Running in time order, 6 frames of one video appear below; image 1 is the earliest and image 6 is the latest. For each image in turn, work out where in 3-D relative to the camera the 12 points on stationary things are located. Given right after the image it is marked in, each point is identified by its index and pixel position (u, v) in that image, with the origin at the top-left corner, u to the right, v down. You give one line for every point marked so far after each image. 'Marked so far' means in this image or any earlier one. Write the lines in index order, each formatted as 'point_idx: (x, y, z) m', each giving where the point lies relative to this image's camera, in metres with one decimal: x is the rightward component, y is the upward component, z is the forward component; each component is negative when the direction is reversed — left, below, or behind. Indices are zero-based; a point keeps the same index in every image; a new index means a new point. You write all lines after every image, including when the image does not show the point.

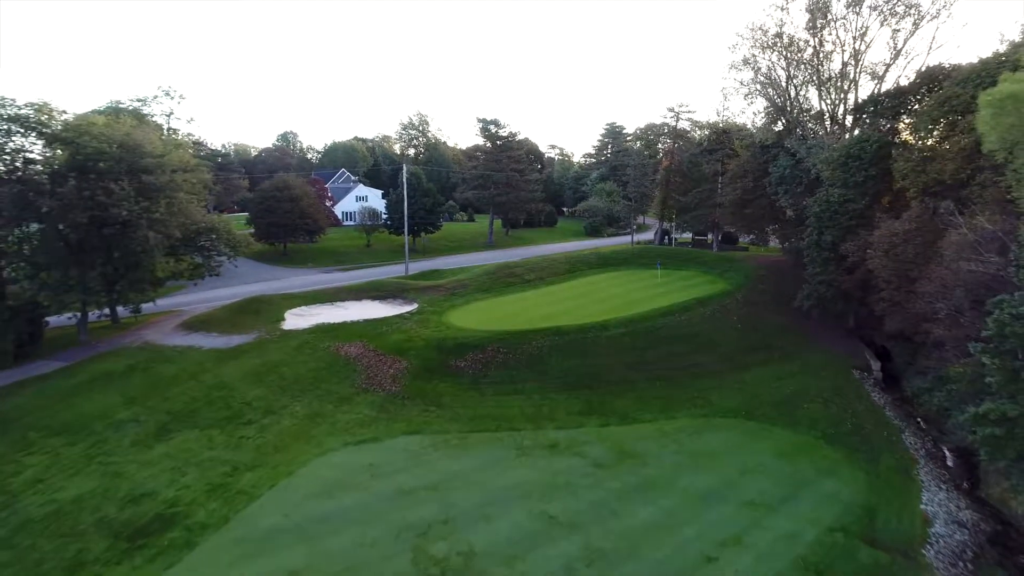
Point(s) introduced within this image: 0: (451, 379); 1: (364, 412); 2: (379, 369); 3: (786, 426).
0: (-1.6, -2.4, +19.7) m
1: (-3.5, -2.9, +17.4) m
2: (-3.5, -2.2, +19.6) m
3: (+7.0, -3.5, +18.9) m
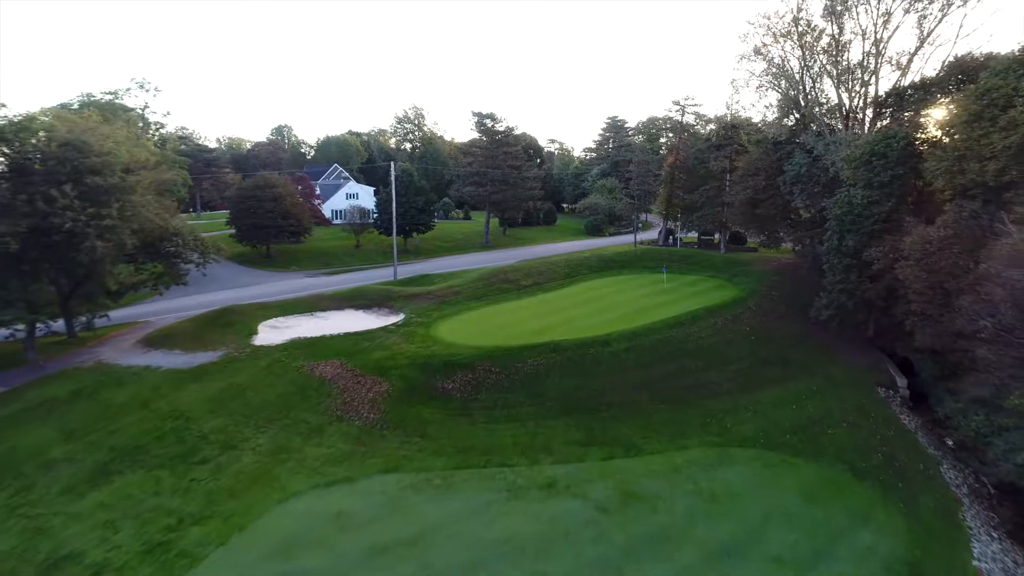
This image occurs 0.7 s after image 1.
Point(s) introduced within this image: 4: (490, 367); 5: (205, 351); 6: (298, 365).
0: (-1.8, -2.7, +17.7) m
1: (-3.6, -3.3, +15.4) m
2: (-3.7, -2.5, +17.6) m
3: (+6.8, -3.9, +17.0) m
4: (-0.6, -2.0, +18.9) m
5: (-8.1, -1.6, +19.5) m
6: (-5.4, -1.9, +18.7) m
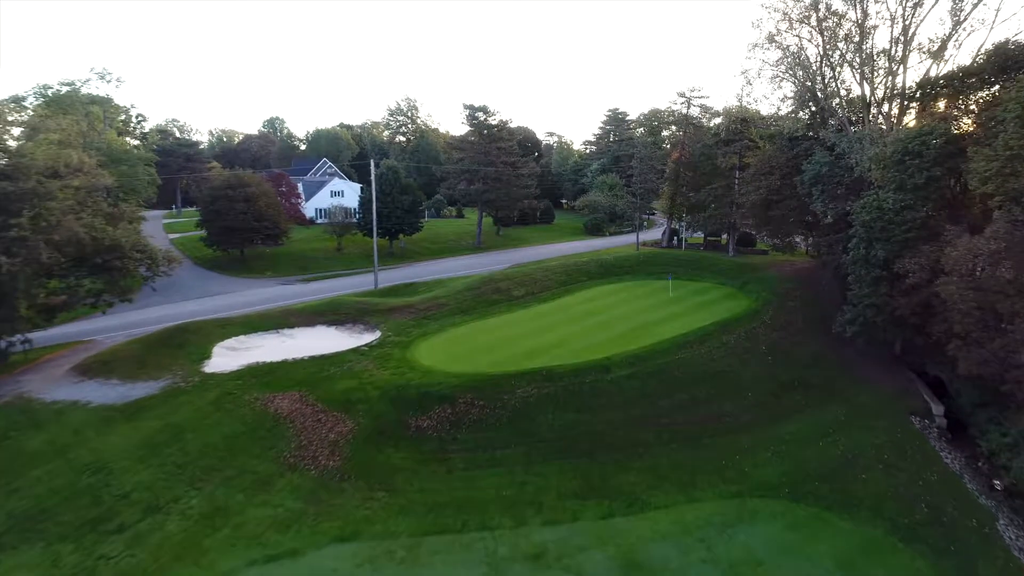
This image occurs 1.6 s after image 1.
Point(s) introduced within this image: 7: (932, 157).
0: (-2.1, -3.2, +15.3) m
1: (-4.0, -3.8, +13.0) m
2: (-4.0, -3.0, +15.2) m
3: (+6.5, -4.4, +14.5) m
4: (-0.9, -2.5, +16.4) m
5: (-8.4, -2.1, +17.0) m
6: (-5.7, -2.4, +16.3) m
7: (+11.2, +3.5, +19.8) m
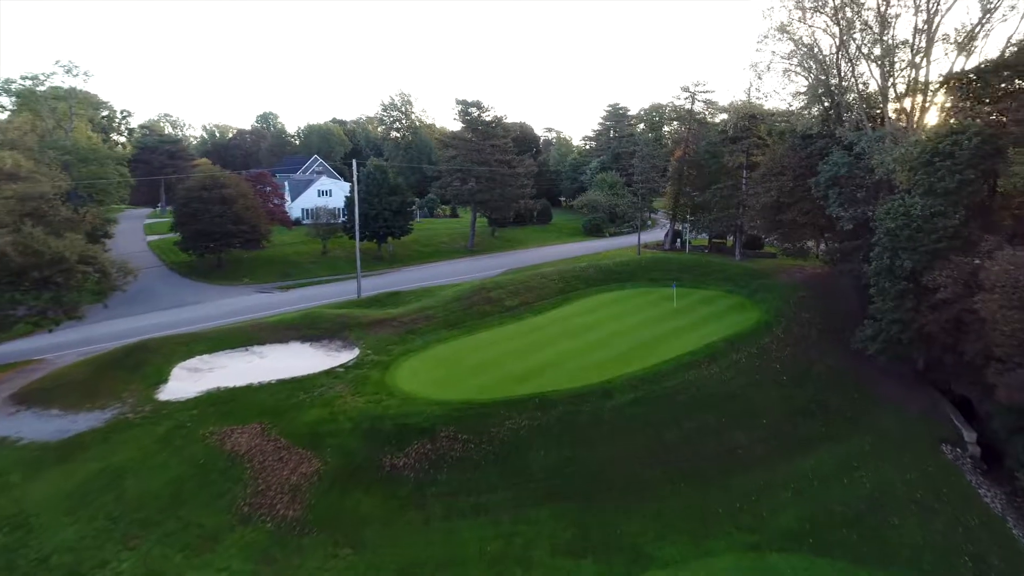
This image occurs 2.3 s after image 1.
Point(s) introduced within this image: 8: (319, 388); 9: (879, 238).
0: (-2.4, -3.6, +13.5) m
1: (-4.2, -4.2, +11.2) m
2: (-4.2, -3.4, +13.3) m
3: (+6.2, -4.8, +12.8) m
4: (-1.1, -2.9, +14.6) m
5: (-8.6, -2.5, +15.2) m
6: (-6.0, -2.8, +14.4) m
7: (+10.9, +3.1, +17.9) m
8: (-4.3, -2.2, +16.7) m
9: (+9.9, +1.3, +19.9) m
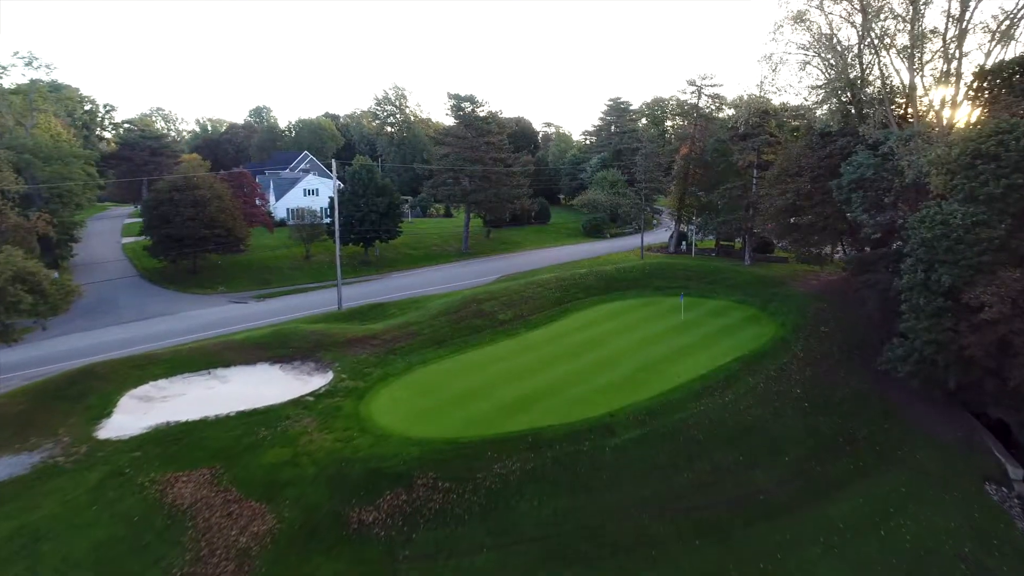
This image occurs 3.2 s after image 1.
0: (-2.6, -4.1, +11.5) m
1: (-4.4, -4.7, +9.3) m
2: (-4.4, -3.8, +11.4) m
3: (+6.0, -5.2, +10.8) m
4: (-1.3, -3.3, +12.7) m
5: (-8.8, -2.9, +13.2) m
6: (-6.2, -3.2, +12.5) m
7: (+10.7, +2.7, +15.9) m
8: (-4.5, -2.7, +14.8) m
9: (+9.7, +0.9, +17.9) m
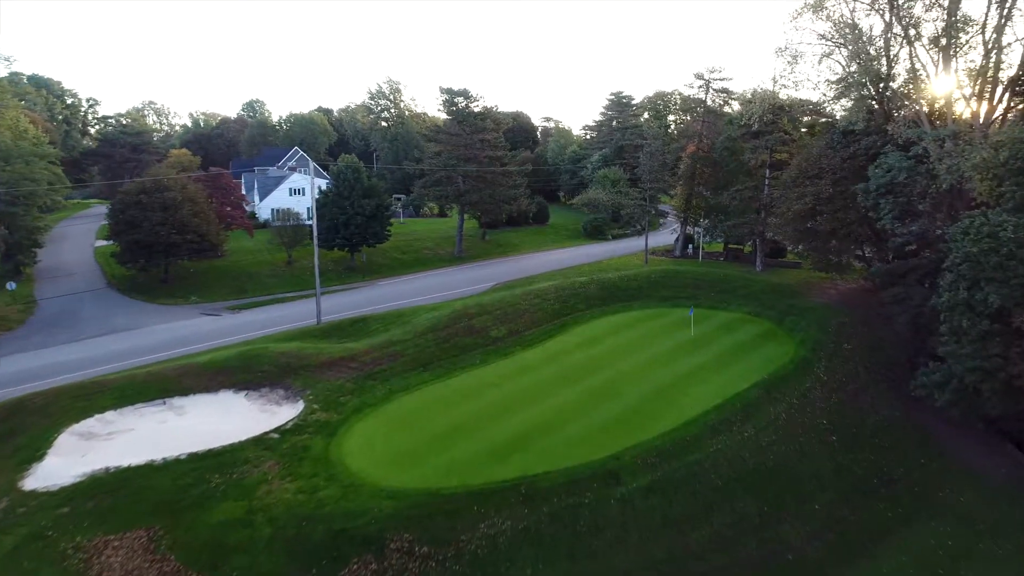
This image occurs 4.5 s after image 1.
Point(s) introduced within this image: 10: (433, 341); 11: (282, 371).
0: (-2.7, -4.5, +9.6) m
1: (-4.6, -5.1, +7.4) m
2: (-4.6, -4.3, +9.5) m
3: (+5.9, -5.7, +9.0) m
4: (-1.5, -3.8, +10.8) m
5: (-9.0, -3.4, +11.4) m
6: (-6.3, -3.7, +10.6) m
7: (+10.6, +2.3, +14.0) m
8: (-4.7, -3.1, +12.9) m
9: (+9.5, +0.5, +16.0) m
10: (-2.0, -1.4, +19.1) m
11: (-5.2, -1.9, +17.0) m
